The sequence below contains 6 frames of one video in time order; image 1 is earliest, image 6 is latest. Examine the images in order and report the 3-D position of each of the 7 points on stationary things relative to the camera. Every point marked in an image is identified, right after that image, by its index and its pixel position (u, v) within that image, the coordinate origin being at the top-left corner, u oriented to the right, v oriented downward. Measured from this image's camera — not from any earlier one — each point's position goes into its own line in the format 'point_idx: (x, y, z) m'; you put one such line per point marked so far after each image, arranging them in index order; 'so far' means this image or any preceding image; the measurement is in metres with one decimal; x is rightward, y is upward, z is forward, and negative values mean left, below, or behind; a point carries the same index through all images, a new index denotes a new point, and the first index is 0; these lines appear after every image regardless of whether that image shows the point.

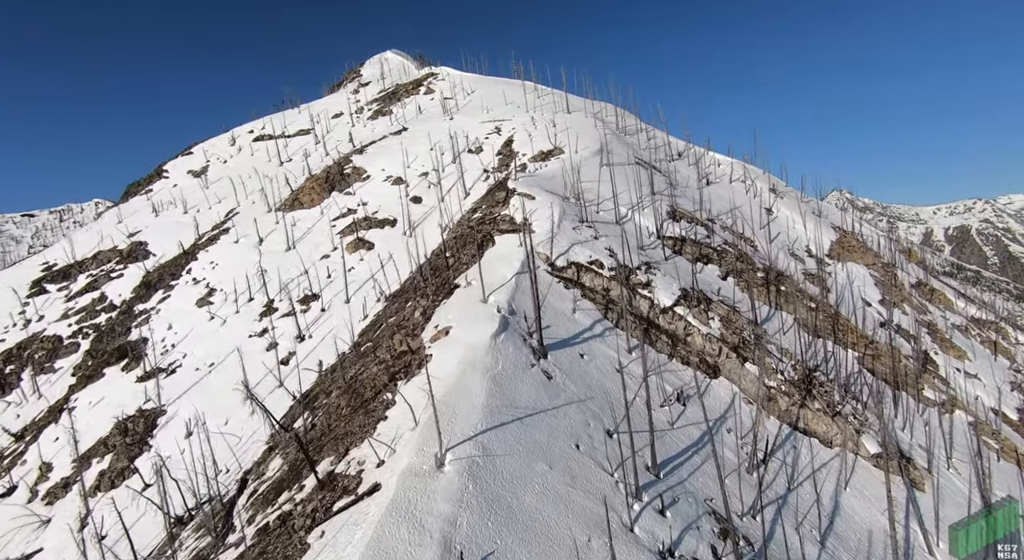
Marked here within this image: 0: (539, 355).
0: (+0.6, -1.7, +14.0) m
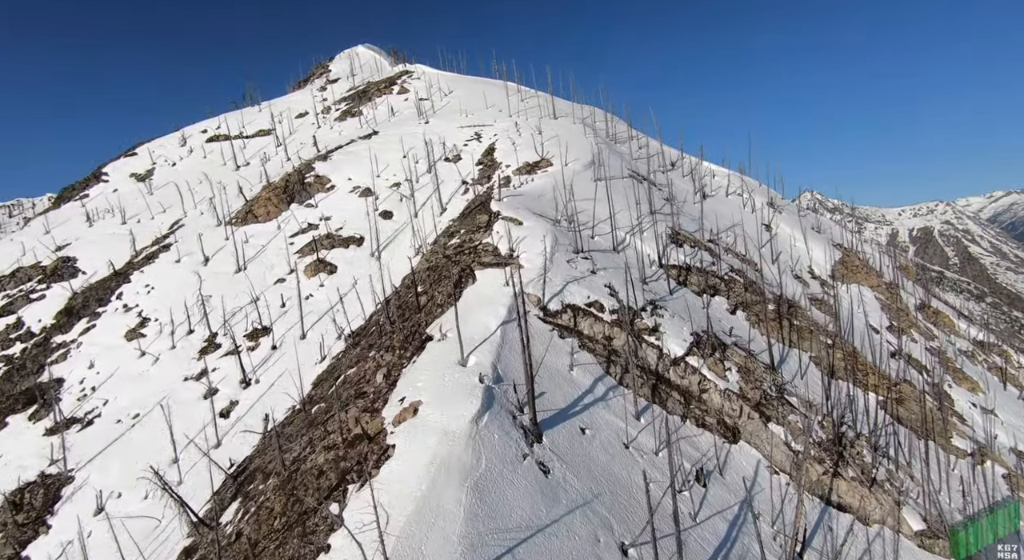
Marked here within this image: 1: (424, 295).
0: (+0.4, -2.9, +11.1) m
1: (-2.4, -0.4, +16.6) m
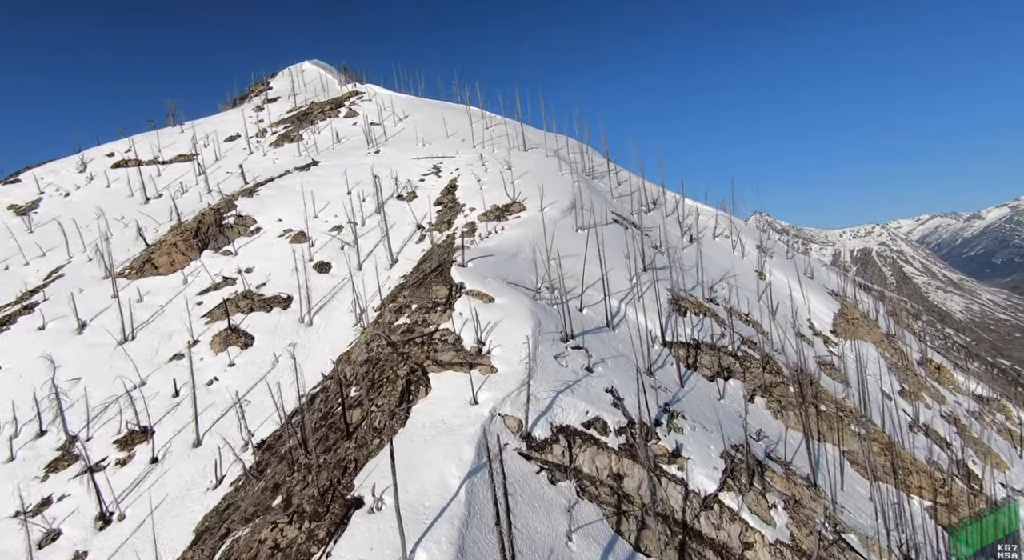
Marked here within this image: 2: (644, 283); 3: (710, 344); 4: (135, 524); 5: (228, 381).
0: (+0.1, -4.7, +6.4) m
1: (-3.0, -2.4, +11.8) m
2: (+4.0, -0.1, +18.6) m
3: (+5.7, -1.8, +17.6) m
4: (-7.8, -5.0, +12.6) m
5: (-7.6, -2.7, +16.3) m
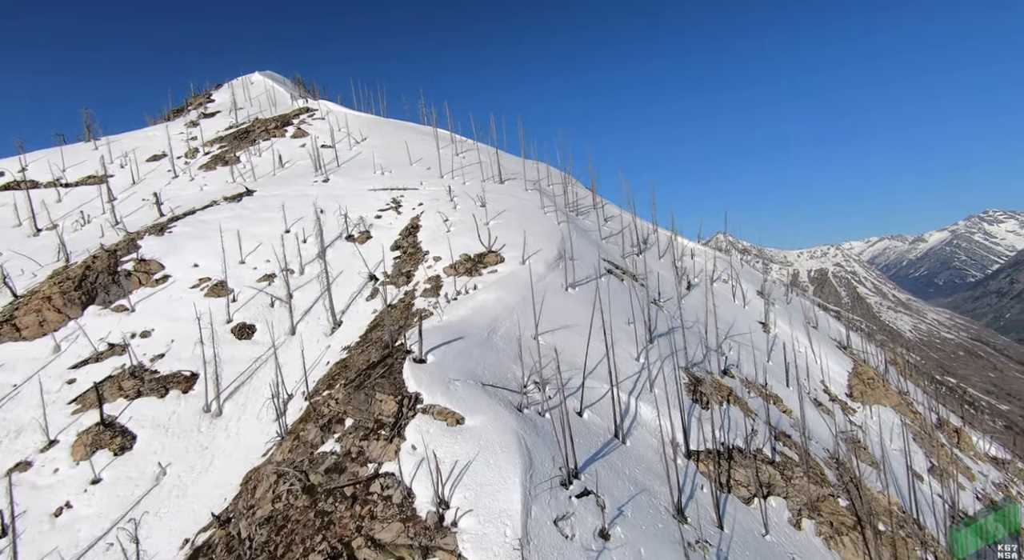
0: (+0.1, -6.2, +2.0) m
1: (-3.3, -4.0, +7.3) m
2: (+3.4, -2.0, +14.6) m
3: (+5.1, -3.7, +13.5) m
4: (-8.1, -6.6, +7.7) m
5: (-8.1, -4.4, +11.5) m
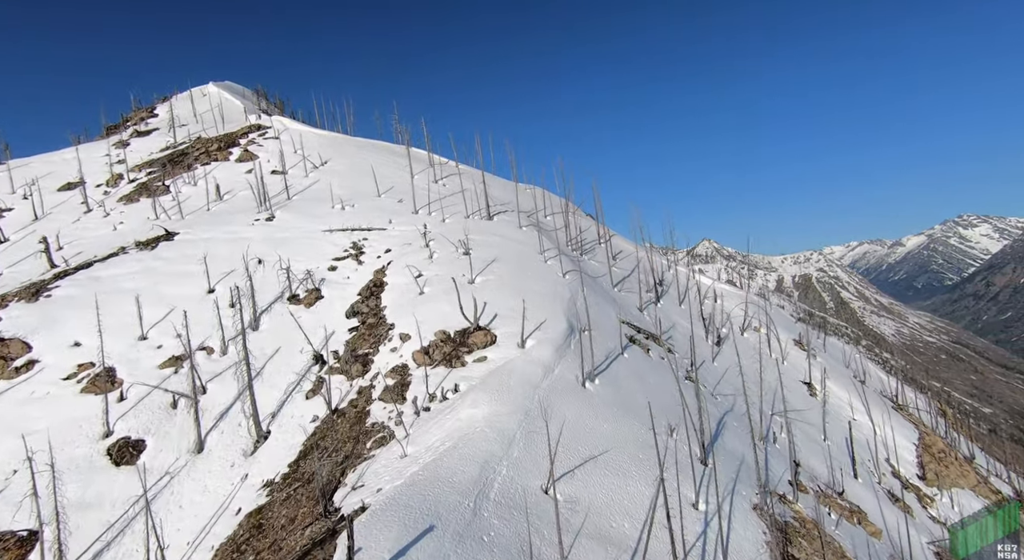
0: (+0.4, -7.8, -2.8) m
1: (-3.1, -5.7, +2.4) m
2: (+3.4, -3.7, +9.9) m
3: (+5.2, -5.4, +8.8) m
4: (-8.0, -8.3, +2.7) m
5: (-8.1, -6.1, +6.6) m
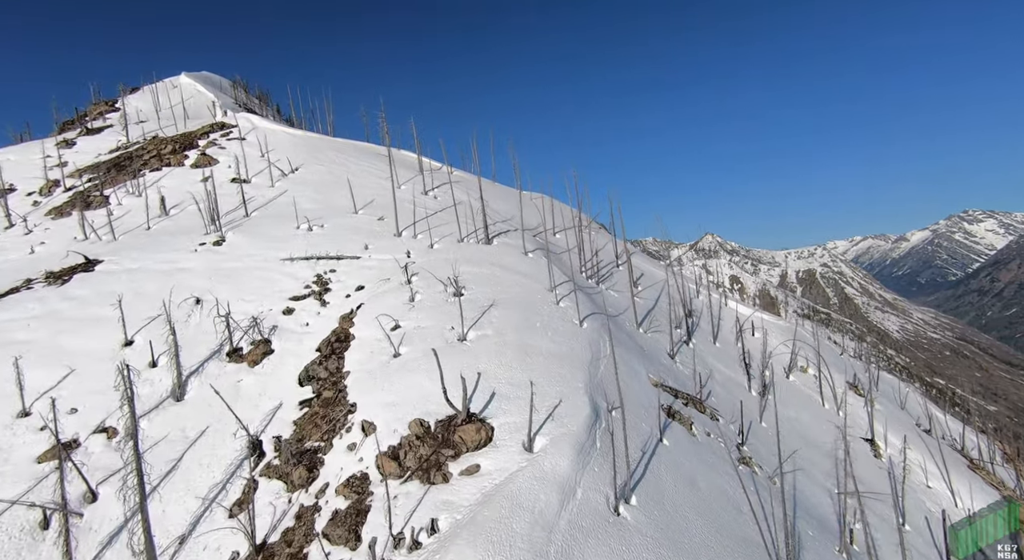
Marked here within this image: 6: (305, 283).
0: (+0.3, -9.0, -6.3) m
1: (-3.2, -6.9, -1.0) m
2: (+3.4, -4.8, +6.3) m
3: (+5.2, -6.6, +5.3) m
4: (-8.0, -9.4, -0.7) m
5: (-8.1, -7.2, +3.1) m
6: (-4.6, -0.1, +13.3) m
